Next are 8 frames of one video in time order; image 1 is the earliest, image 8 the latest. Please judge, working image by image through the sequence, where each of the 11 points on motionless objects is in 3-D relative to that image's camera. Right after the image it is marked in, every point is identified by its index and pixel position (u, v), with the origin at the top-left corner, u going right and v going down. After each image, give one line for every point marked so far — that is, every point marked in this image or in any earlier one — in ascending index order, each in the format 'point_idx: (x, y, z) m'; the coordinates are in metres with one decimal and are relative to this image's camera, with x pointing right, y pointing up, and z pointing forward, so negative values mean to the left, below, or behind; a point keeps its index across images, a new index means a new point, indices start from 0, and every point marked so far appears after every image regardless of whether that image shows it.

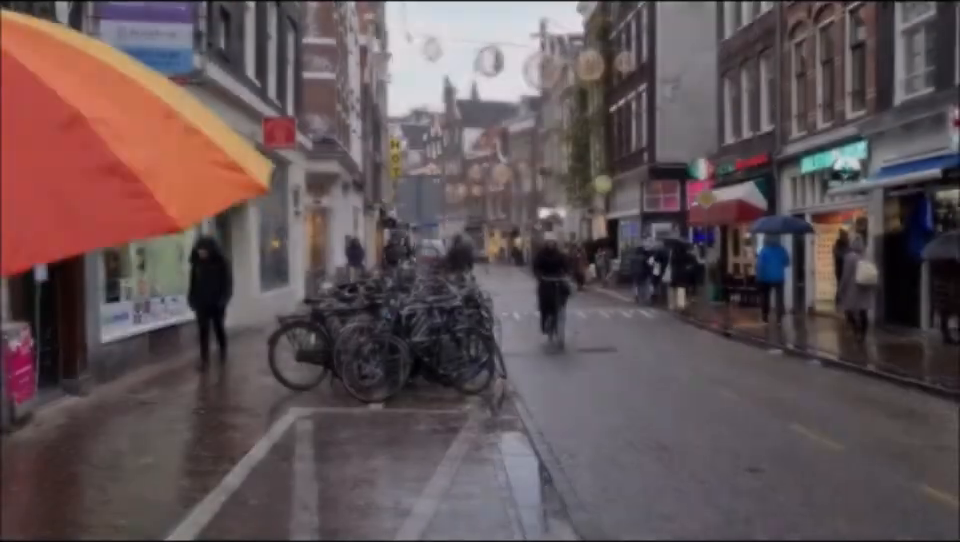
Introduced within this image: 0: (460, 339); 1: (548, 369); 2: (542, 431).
0: (-0.2, -0.8, +9.7) m
1: (+0.9, -1.3, +11.8) m
2: (+0.6, -1.4, +7.7) m
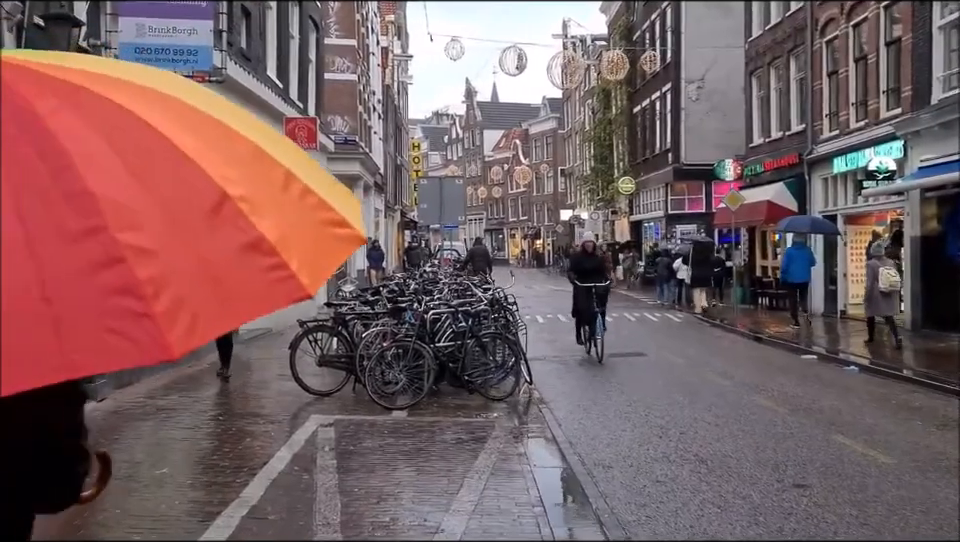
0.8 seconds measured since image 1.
0: (+0.1, -0.8, +9.4) m
1: (+1.2, -1.4, +11.5) m
2: (+0.8, -1.5, +7.4) m
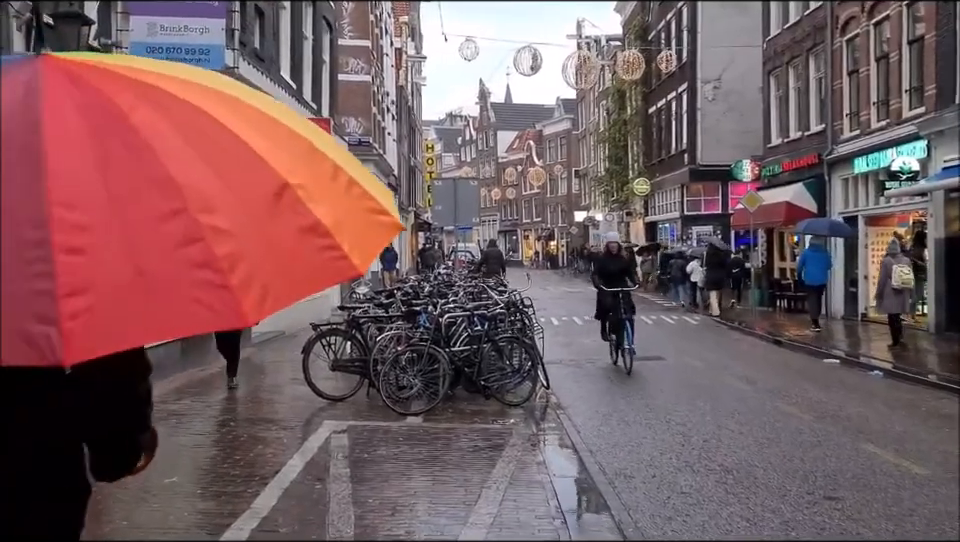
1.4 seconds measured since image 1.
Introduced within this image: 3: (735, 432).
0: (+0.2, -0.8, +9.2) m
1: (+1.4, -1.4, +11.3) m
2: (+0.9, -1.5, +7.2) m
3: (+2.2, -1.4, +7.6) m
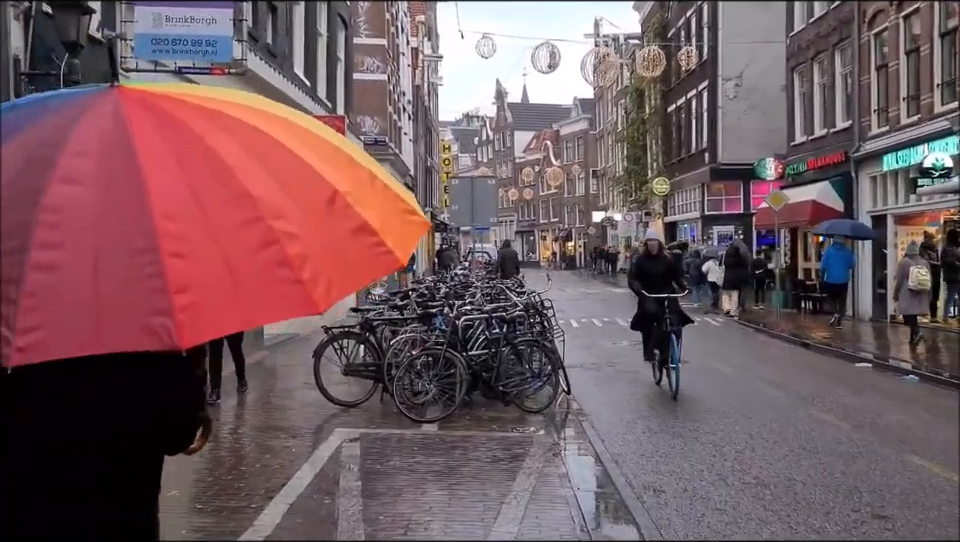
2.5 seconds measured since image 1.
0: (+0.4, -0.8, +8.8) m
1: (+1.6, -1.4, +10.9) m
2: (+1.1, -1.5, +6.8) m
3: (+2.4, -1.4, +7.1) m
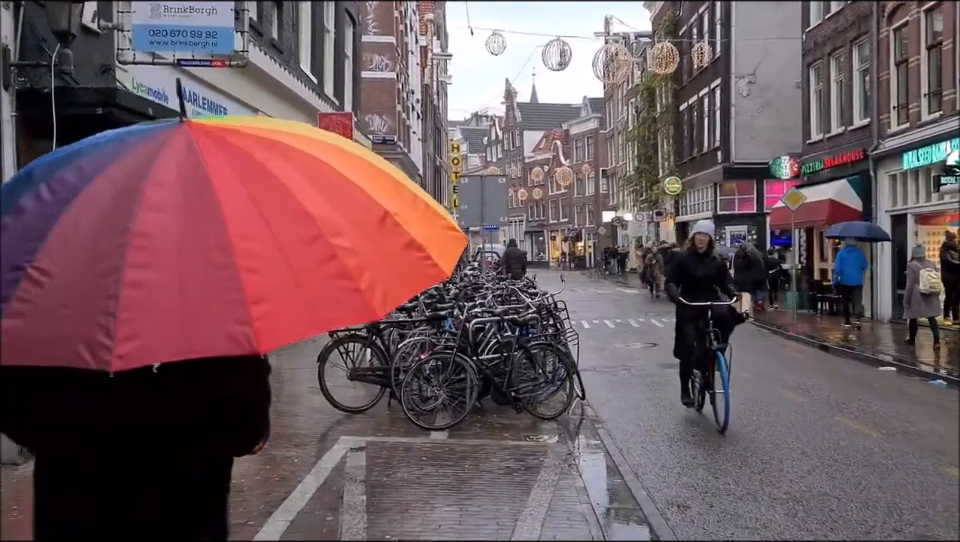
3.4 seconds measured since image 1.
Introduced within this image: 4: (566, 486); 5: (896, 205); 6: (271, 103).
0: (+0.5, -0.8, +8.5) m
1: (+1.8, -1.4, +10.5) m
2: (+1.2, -1.5, +6.4) m
3: (+2.5, -1.4, +6.8) m
4: (+0.6, -1.5, +5.9) m
5: (+8.9, +1.4, +18.5) m
6: (-3.4, +2.7, +13.8) m
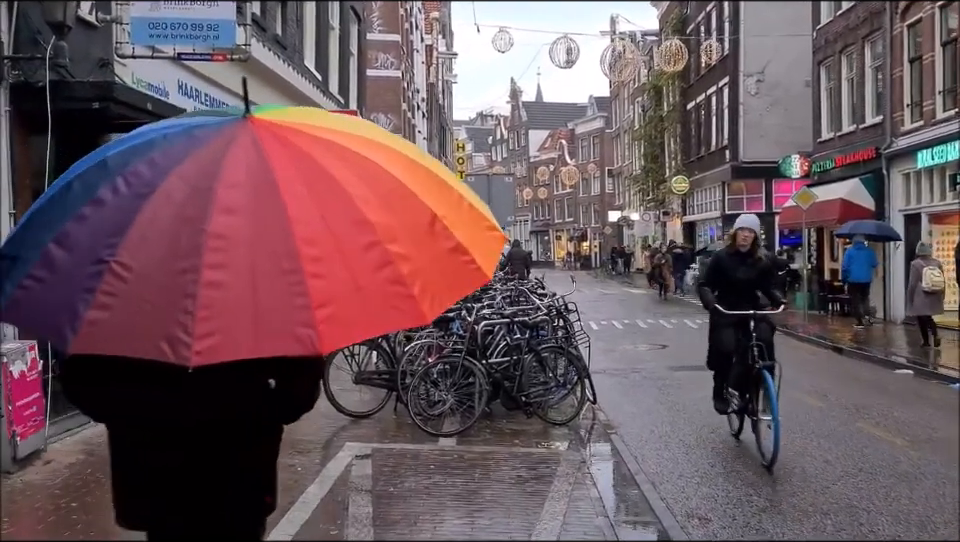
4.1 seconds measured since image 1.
0: (+0.6, -0.8, +8.2) m
1: (+1.9, -1.4, +10.2) m
2: (+1.2, -1.5, +6.2) m
3: (+2.6, -1.4, +6.5) m
4: (+0.7, -1.5, +5.6) m
5: (+9.1, +1.4, +18.2) m
6: (-3.2, +2.7, +13.6) m
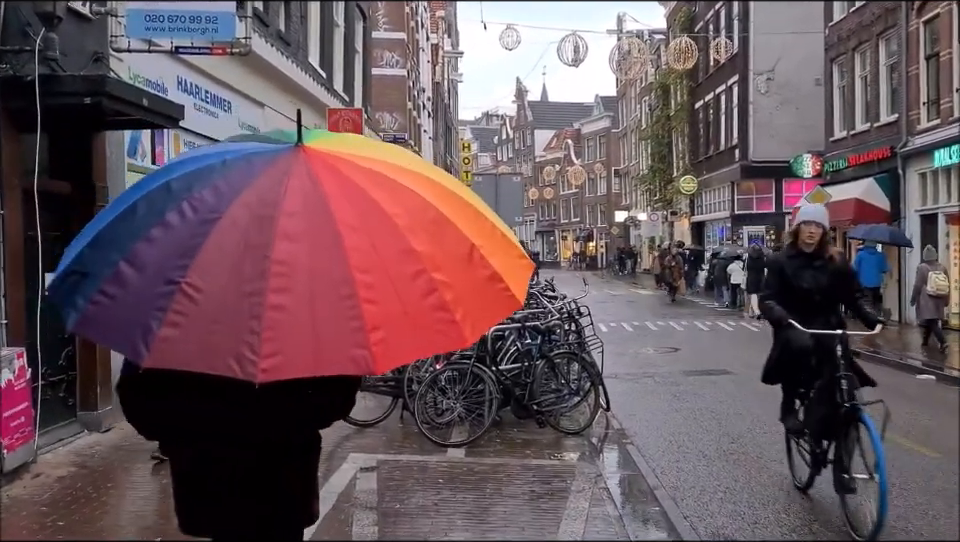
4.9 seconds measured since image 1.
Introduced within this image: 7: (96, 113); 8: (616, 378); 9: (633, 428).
0: (+0.7, -0.9, +7.9) m
1: (+2.0, -1.5, +9.9) m
2: (+1.3, -1.5, +5.8) m
3: (+2.6, -1.5, +6.2) m
4: (+0.7, -1.5, +5.3) m
5: (+9.2, +1.4, +17.9) m
6: (-3.1, +2.7, +13.3) m
7: (-3.1, +1.3, +6.9) m
8: (+1.8, -1.4, +11.5) m
9: (+1.5, -1.5, +8.3) m
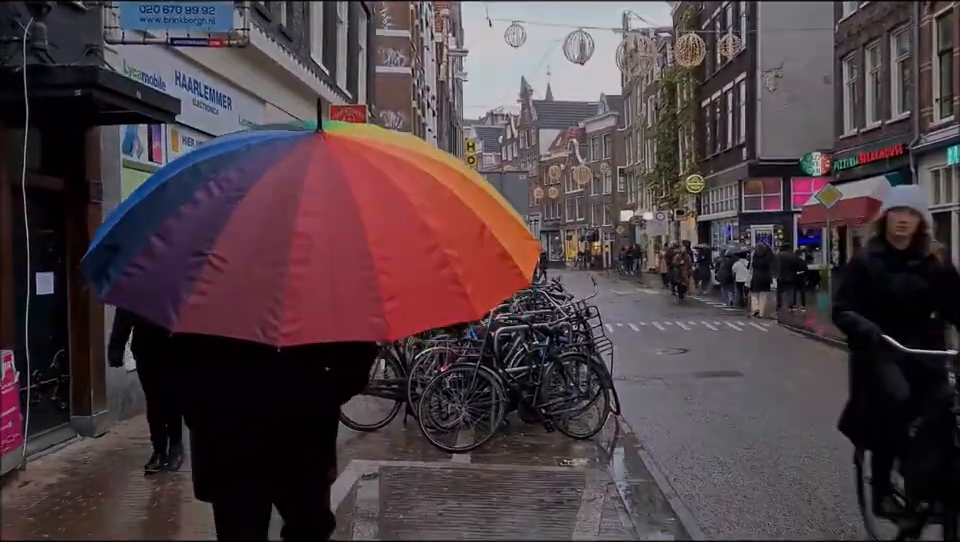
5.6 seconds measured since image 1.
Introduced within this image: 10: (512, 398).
0: (+0.8, -0.9, +7.6) m
1: (+2.0, -1.4, +9.6) m
2: (+1.4, -1.5, +5.6) m
3: (+2.7, -1.5, +5.9) m
4: (+0.8, -1.5, +5.0) m
5: (+9.3, +1.4, +17.6) m
6: (-3.0, +2.7, +13.0) m
7: (-3.0, +1.3, +6.7) m
8: (+1.9, -1.4, +11.3) m
9: (+1.5, -1.5, +8.0) m
10: (+0.3, -1.1, +7.6) m
